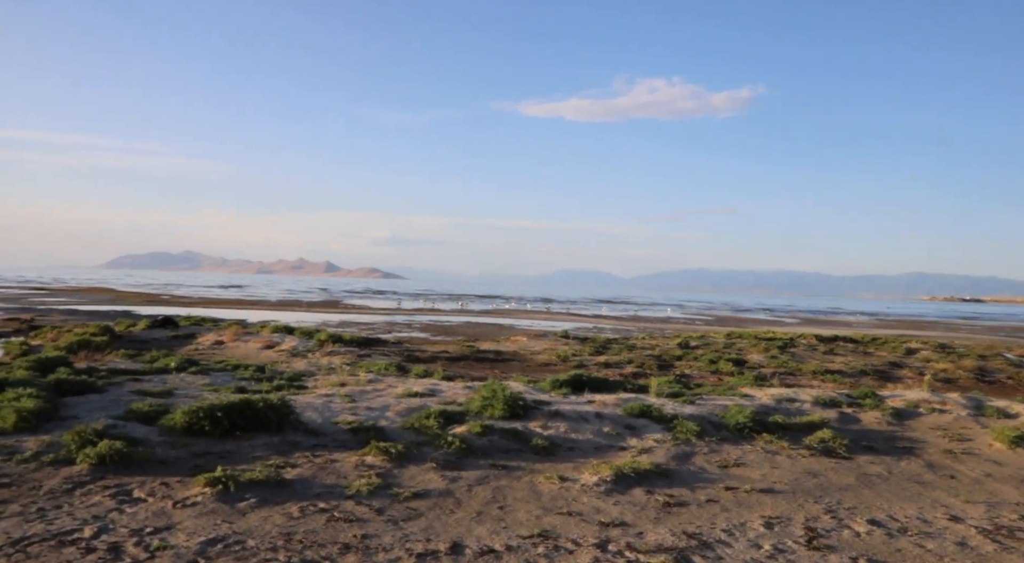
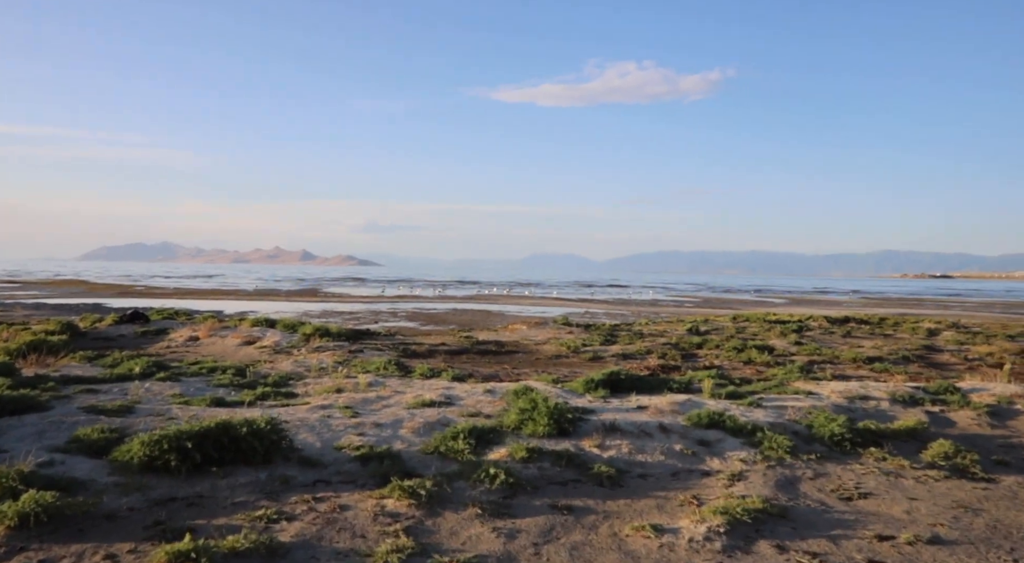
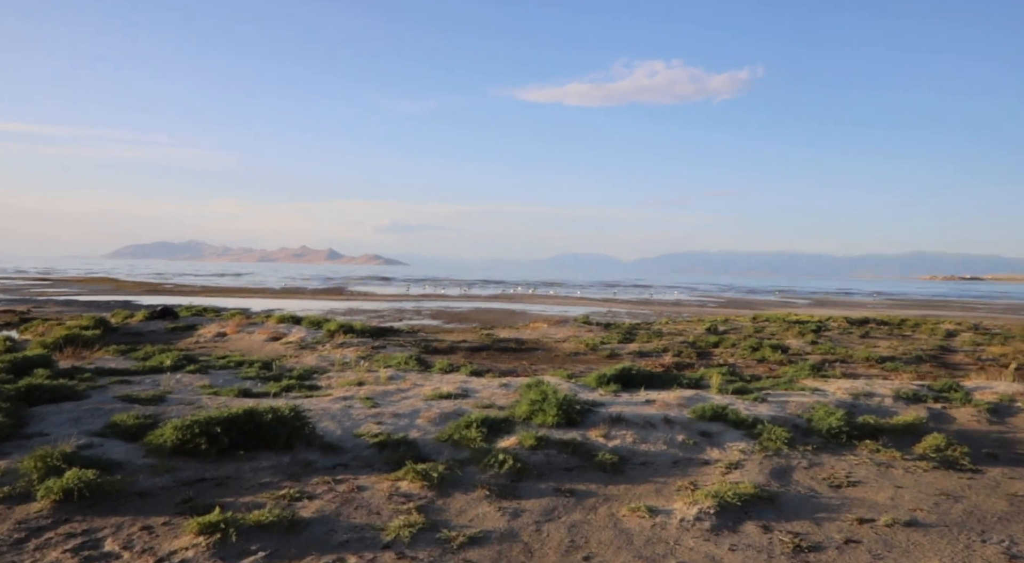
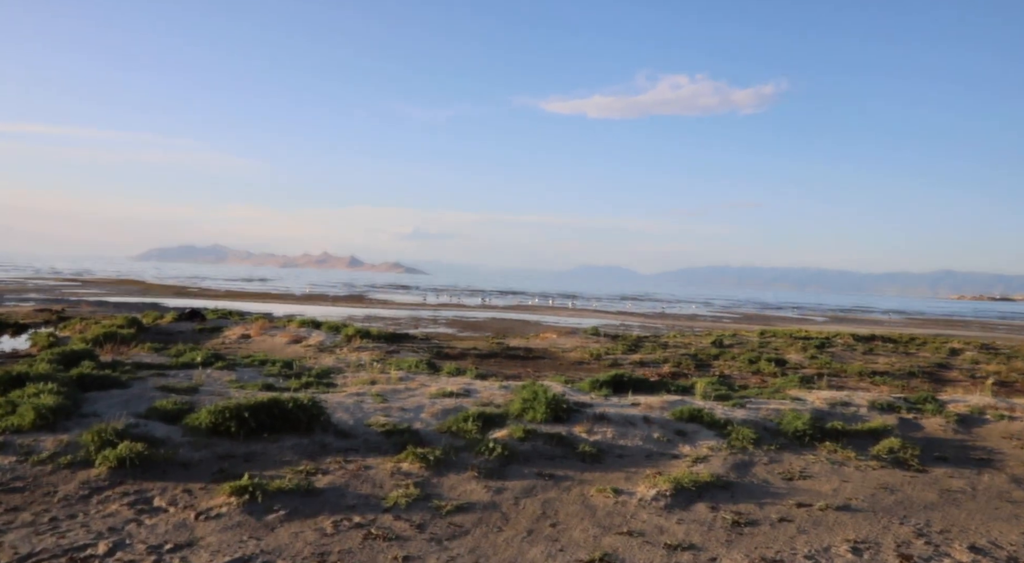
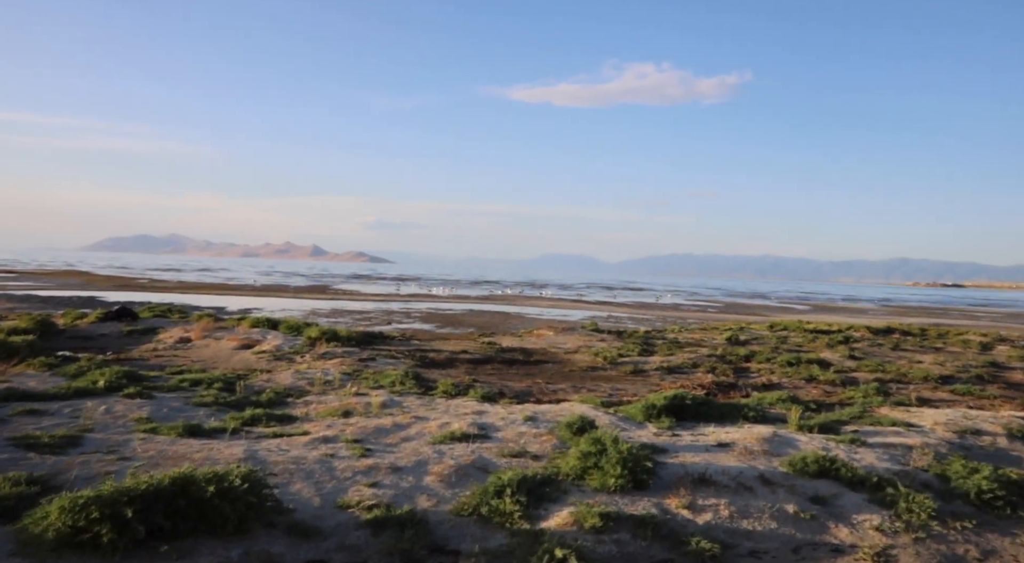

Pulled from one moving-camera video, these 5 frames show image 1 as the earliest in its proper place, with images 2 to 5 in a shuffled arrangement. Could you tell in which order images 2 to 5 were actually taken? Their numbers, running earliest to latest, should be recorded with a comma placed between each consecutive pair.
4, 3, 2, 5
